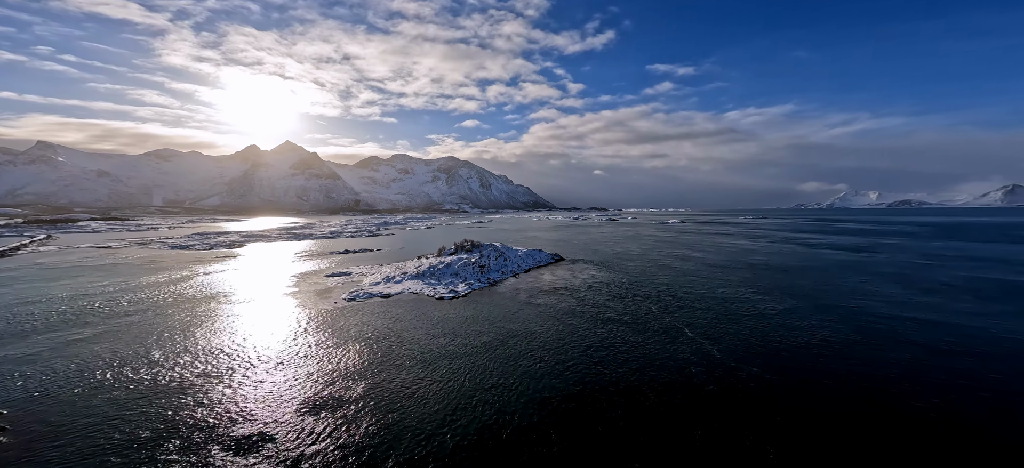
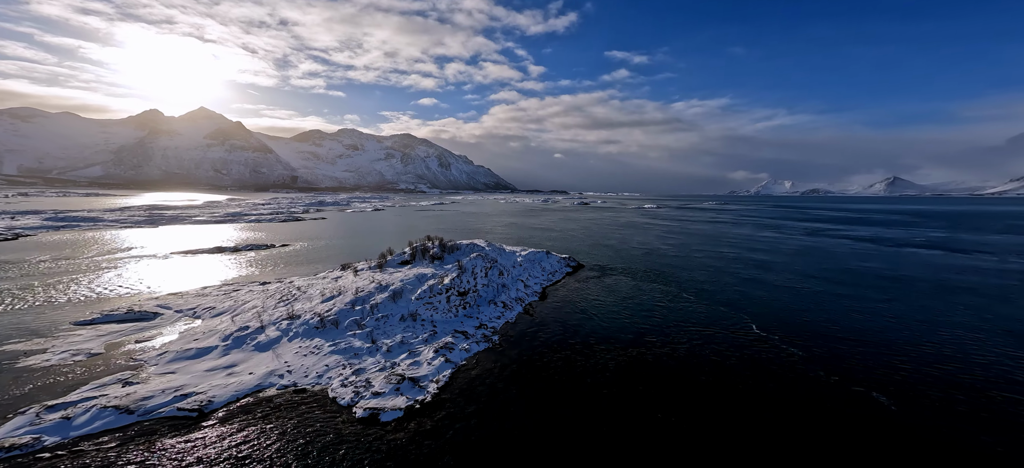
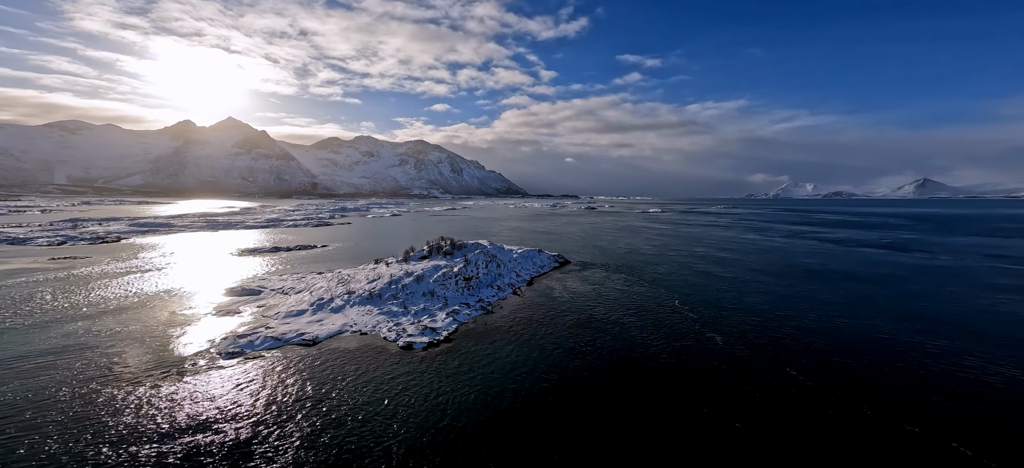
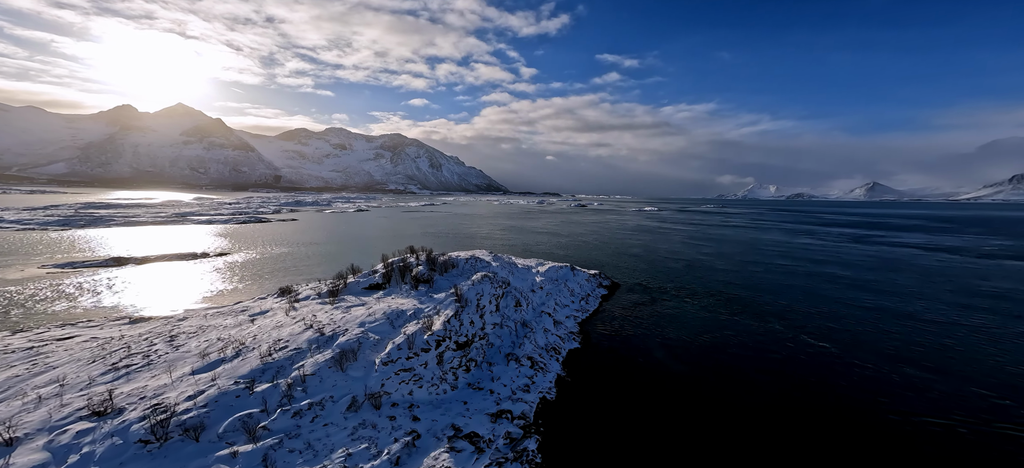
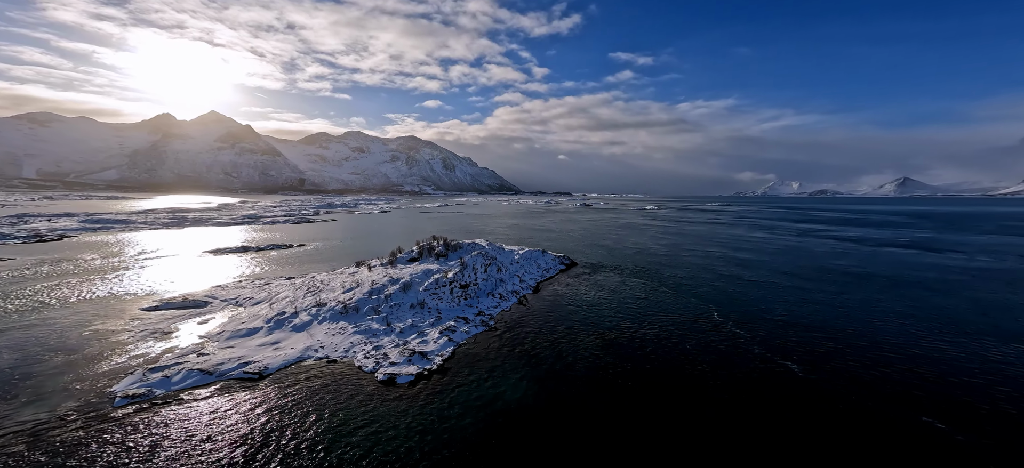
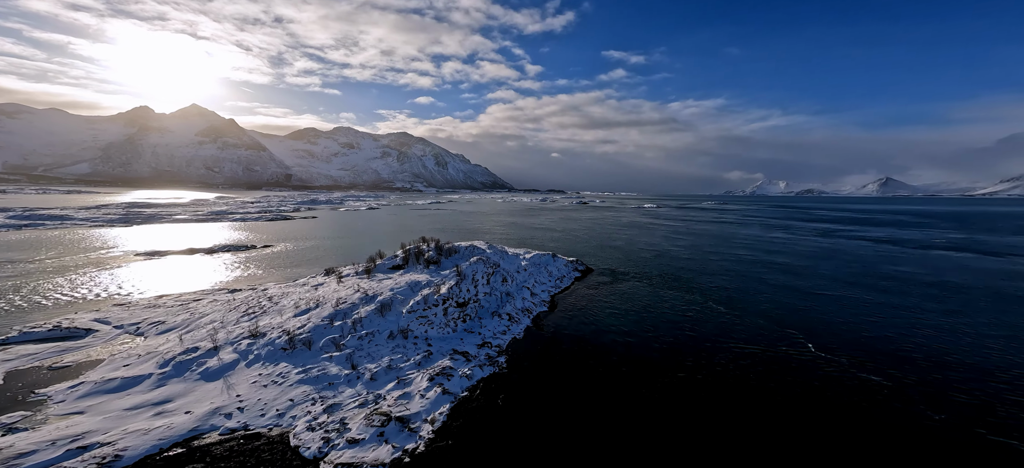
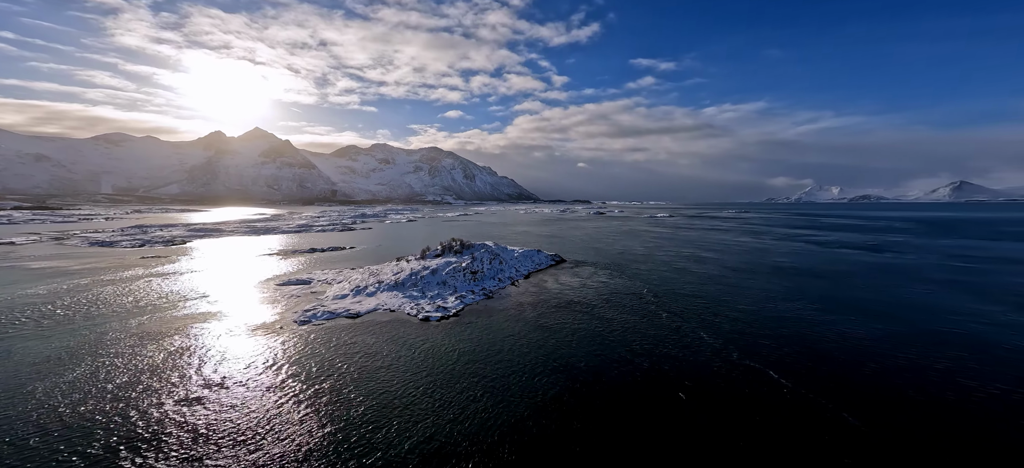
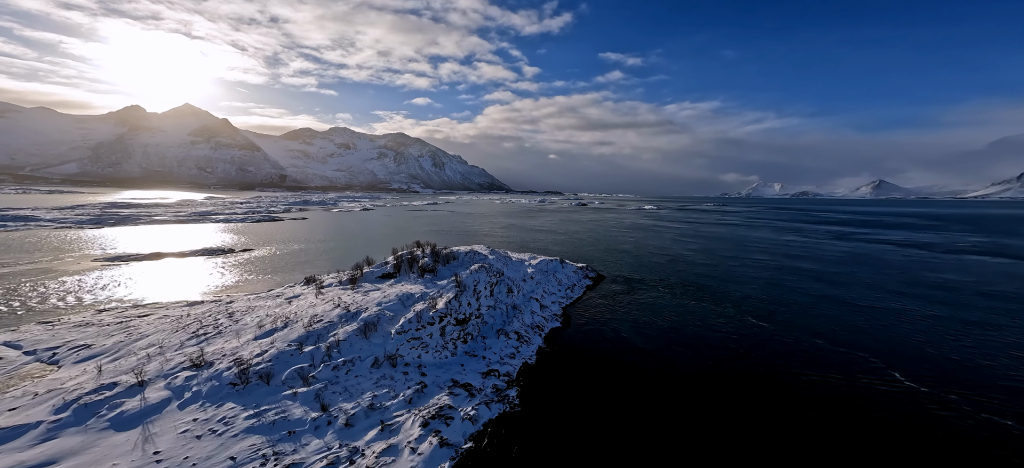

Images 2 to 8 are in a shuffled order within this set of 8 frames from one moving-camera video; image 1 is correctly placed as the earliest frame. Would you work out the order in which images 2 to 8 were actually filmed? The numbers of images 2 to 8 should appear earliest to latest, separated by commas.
7, 3, 5, 2, 6, 8, 4
